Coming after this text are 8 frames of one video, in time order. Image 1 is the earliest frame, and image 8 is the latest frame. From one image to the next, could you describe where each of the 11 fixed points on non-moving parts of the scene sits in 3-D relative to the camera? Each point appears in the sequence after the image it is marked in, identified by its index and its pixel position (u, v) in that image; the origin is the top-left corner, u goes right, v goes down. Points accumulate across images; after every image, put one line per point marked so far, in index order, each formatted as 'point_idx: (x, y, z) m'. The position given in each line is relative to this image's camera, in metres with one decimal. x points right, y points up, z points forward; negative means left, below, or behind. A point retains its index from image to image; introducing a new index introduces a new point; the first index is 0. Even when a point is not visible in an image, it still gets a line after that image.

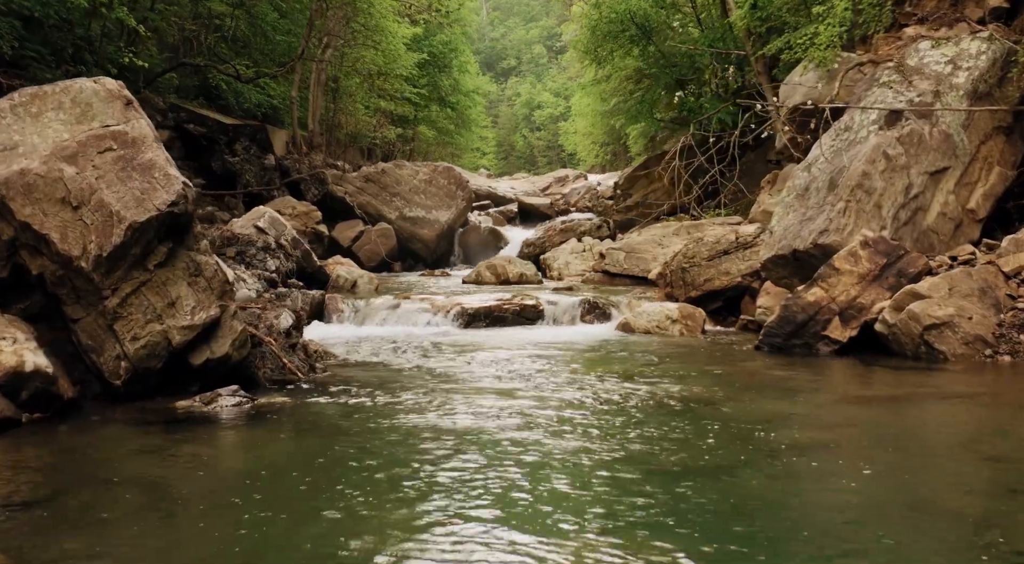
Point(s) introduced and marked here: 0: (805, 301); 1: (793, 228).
0: (+3.9, -0.3, +11.9) m
1: (+4.3, +0.8, +13.8) m
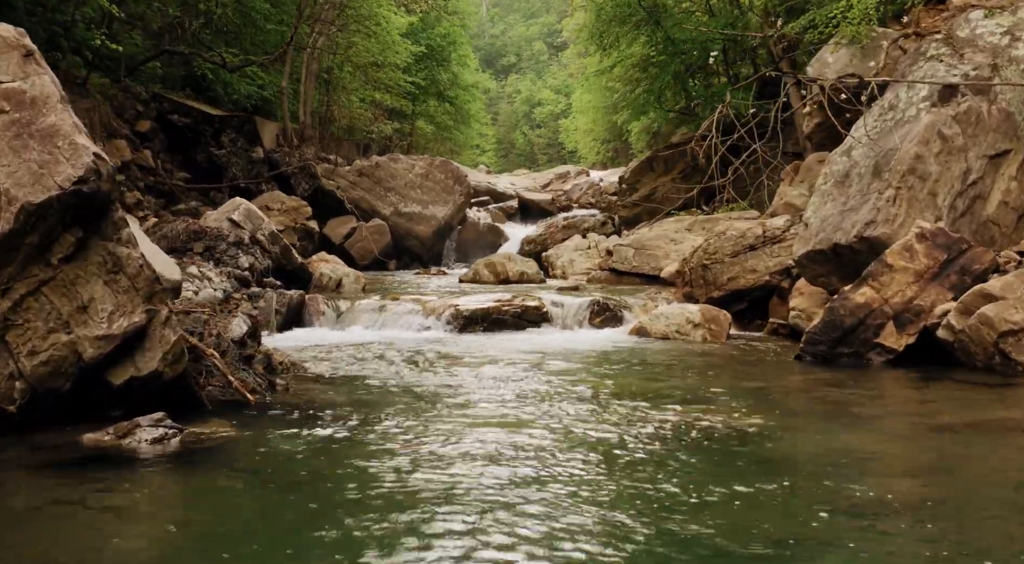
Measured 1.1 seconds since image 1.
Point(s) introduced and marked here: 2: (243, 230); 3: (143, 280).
0: (+3.9, -0.2, +10.2) m
1: (+4.3, +0.8, +12.1) m
2: (-4.6, +0.9, +15.3) m
3: (-2.7, 0.0, +6.6) m
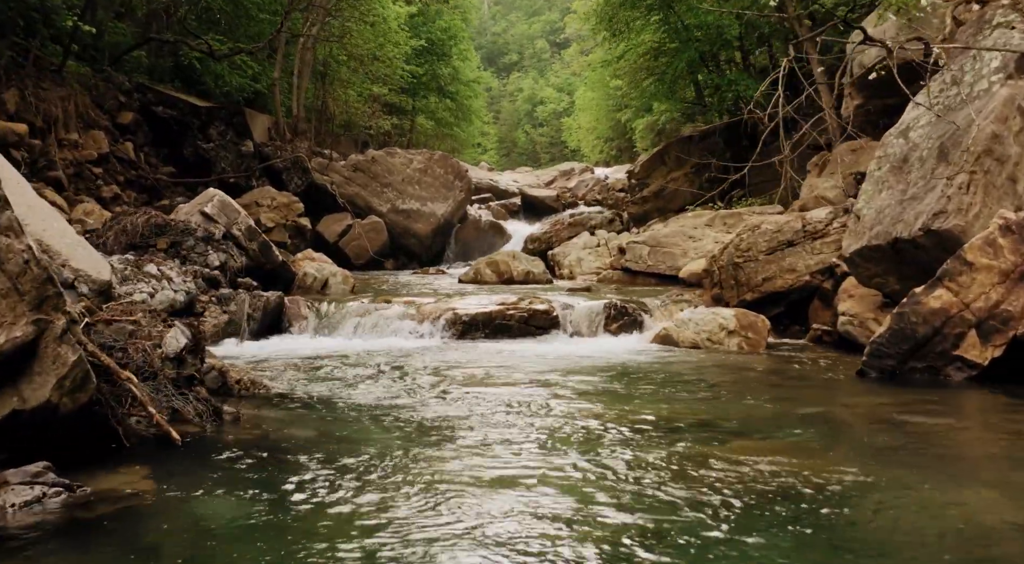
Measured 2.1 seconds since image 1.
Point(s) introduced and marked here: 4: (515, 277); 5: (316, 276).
0: (+3.9, -0.3, +8.6) m
1: (+4.4, +0.8, +10.4) m
2: (-4.5, +0.9, +13.6) m
3: (-2.6, 0.0, +4.9) m
4: (+0.1, +0.1, +18.8) m
5: (-3.4, +0.1, +15.4) m
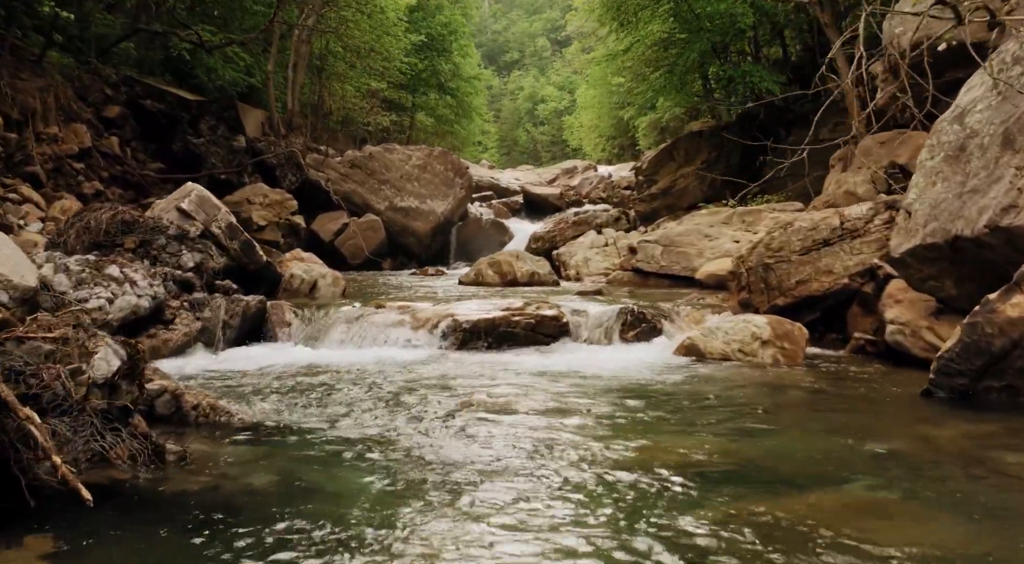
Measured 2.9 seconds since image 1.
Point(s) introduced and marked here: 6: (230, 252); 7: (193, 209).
0: (+4.0, -0.3, +7.3) m
1: (+4.4, +0.8, +9.2) m
2: (-4.4, +0.8, +12.4) m
3: (-2.6, 0.0, +3.7) m
4: (+0.1, +0.1, +17.6) m
5: (-3.3, +0.1, +14.2) m
6: (-4.1, +0.4, +13.0) m
7: (-4.5, +1.0, +12.7) m
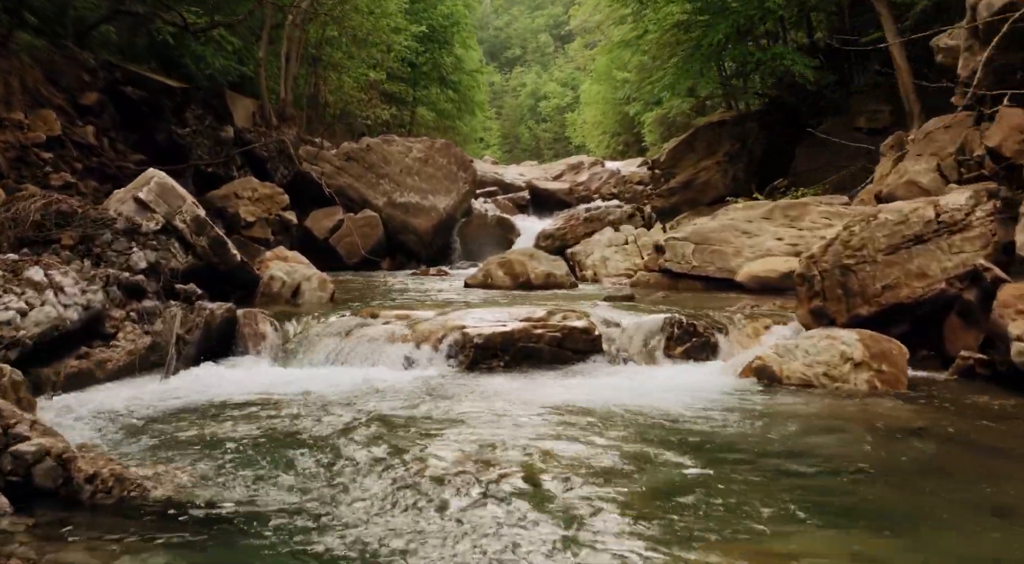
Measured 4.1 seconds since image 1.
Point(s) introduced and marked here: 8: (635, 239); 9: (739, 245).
0: (+4.2, -0.4, +5.3) m
1: (+4.7, +0.7, +7.2) m
2: (-4.2, +0.8, +10.4) m
3: (-2.4, -0.1, +1.7) m
4: (+0.4, 0.0, +15.6) m
5: (-3.1, 0.0, +12.2) m
6: (-3.8, +0.4, +11.0) m
7: (-4.3, +1.0, +10.7) m
8: (+2.7, +0.9, +19.6) m
9: (+3.9, +0.6, +15.5) m
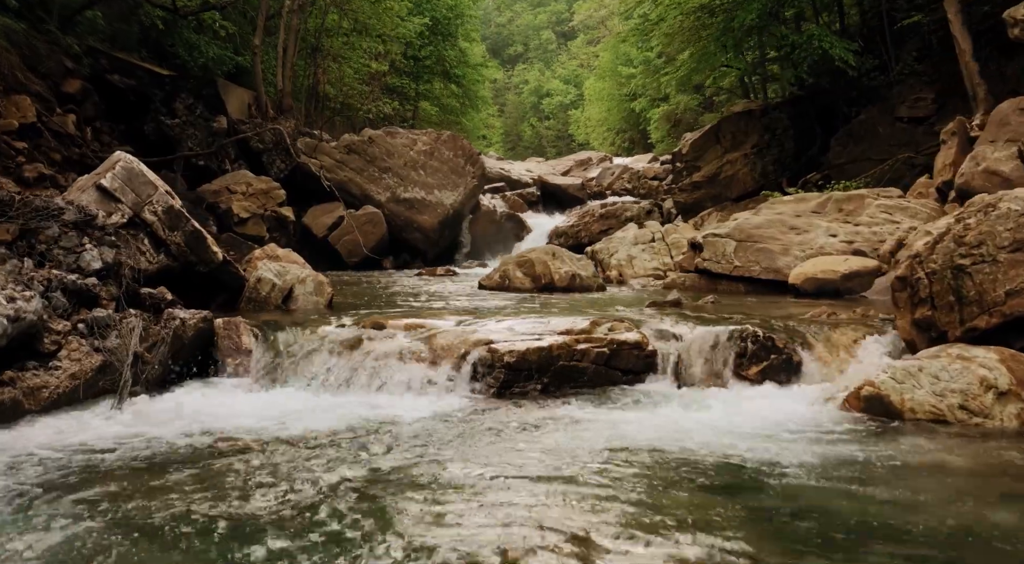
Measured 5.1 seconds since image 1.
0: (+4.5, -0.4, +3.6) m
1: (+5.0, +0.7, +5.5) m
2: (-3.9, +0.7, +8.7) m
3: (-2.0, -0.1, 0.0) m
4: (+0.7, 0.0, +13.9) m
5: (-2.7, 0.0, +10.5) m
6: (-3.5, +0.3, +9.3) m
7: (-4.0, +0.9, +9.0) m
8: (+3.0, +0.9, +17.9) m
9: (+4.2, +0.6, +13.8) m
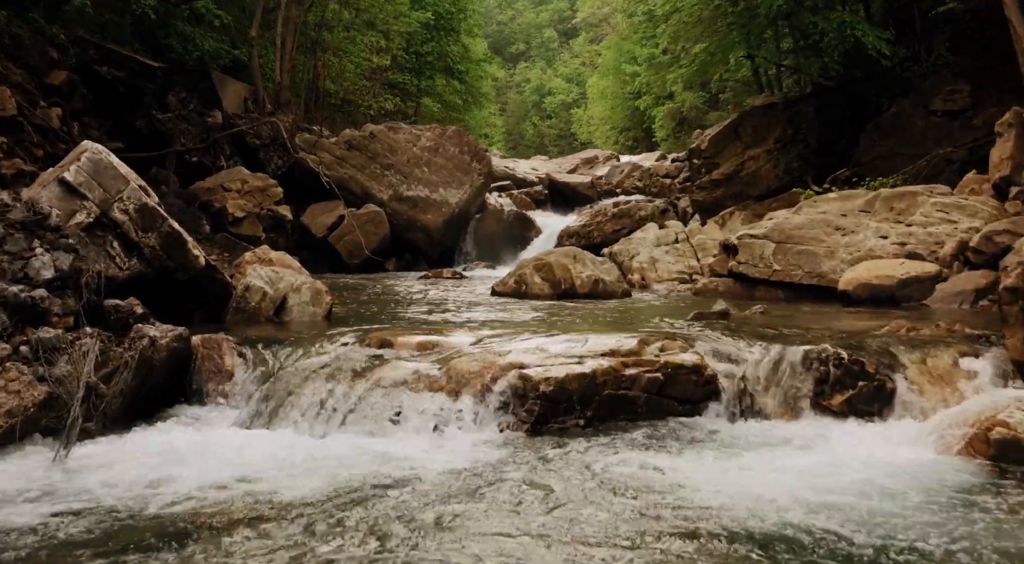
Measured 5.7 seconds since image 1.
0: (+4.8, -0.5, +2.4) m
1: (+5.2, +0.6, +4.2) m
2: (-3.6, +0.7, +7.5) m
3: (-1.8, -0.2, -1.2) m
4: (+0.9, -0.1, +12.6) m
5: (-2.5, -0.1, +9.2) m
6: (-3.3, +0.3, +8.0) m
7: (-3.7, +0.9, +7.7) m
8: (+3.3, +0.8, +16.6) m
9: (+4.5, +0.5, +12.5) m
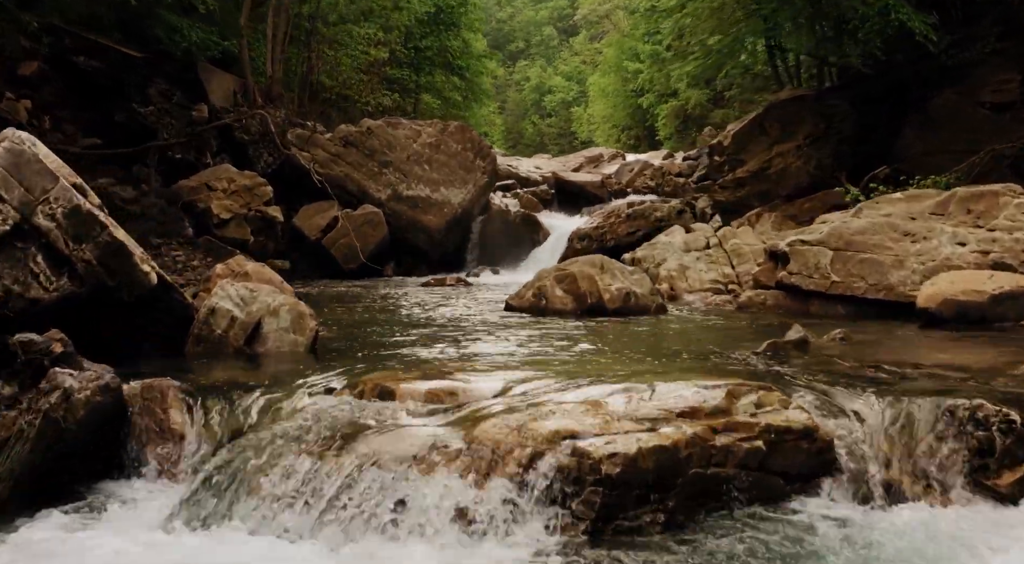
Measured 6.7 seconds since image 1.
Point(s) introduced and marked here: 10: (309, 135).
0: (+5.0, -0.7, +0.6) m
1: (+5.4, +0.4, +2.5) m
2: (-3.4, +0.5, +5.7) m
3: (-1.6, -0.4, -3.0) m
4: (+1.1, -0.3, +10.9) m
5: (-2.3, -0.3, +7.5) m
6: (-3.1, +0.1, +6.3) m
7: (-3.5, +0.7, +6.0) m
8: (+3.5, +0.7, +14.9) m
9: (+4.7, +0.4, +10.8) m
10: (-4.5, +3.3, +19.6) m
